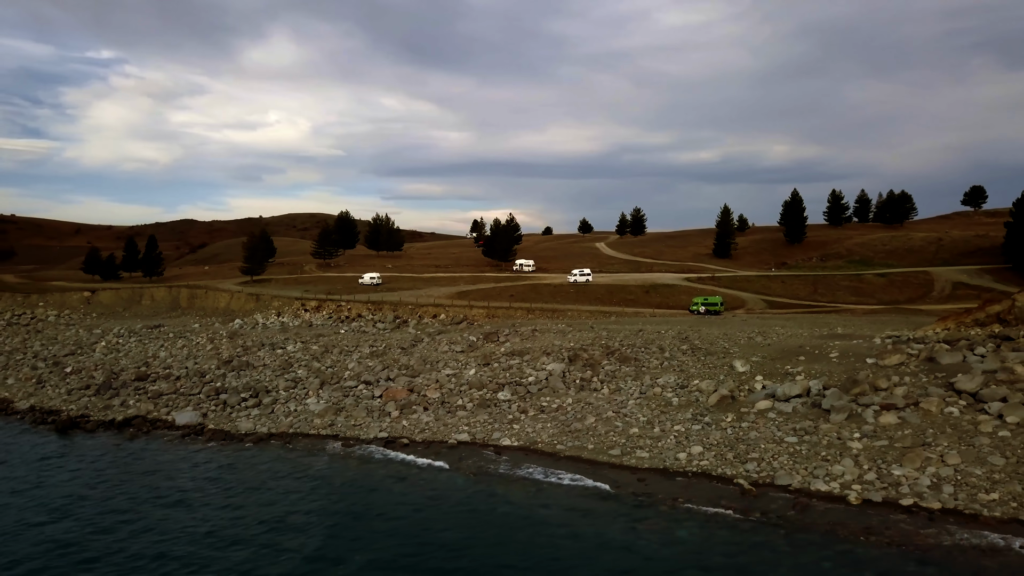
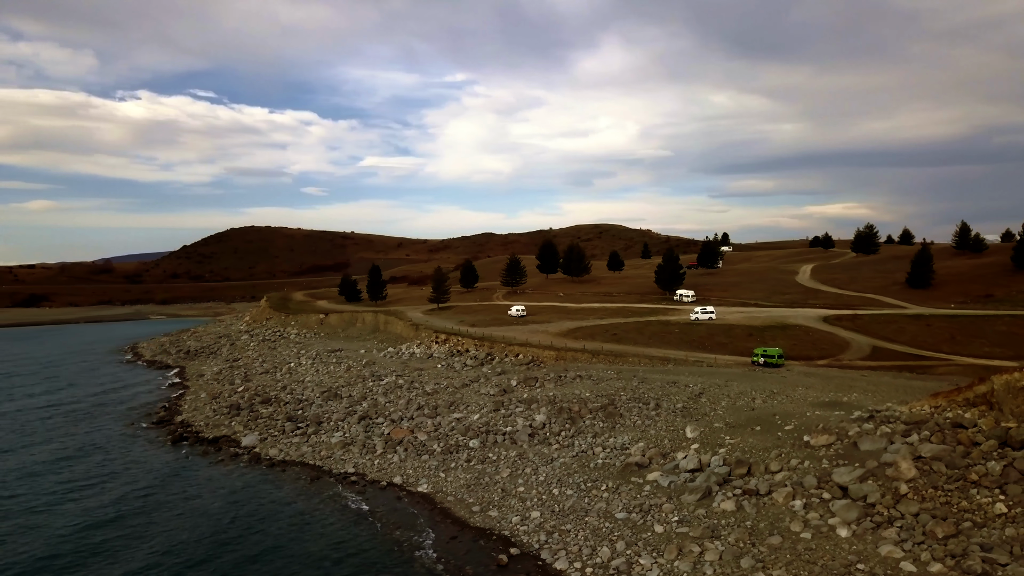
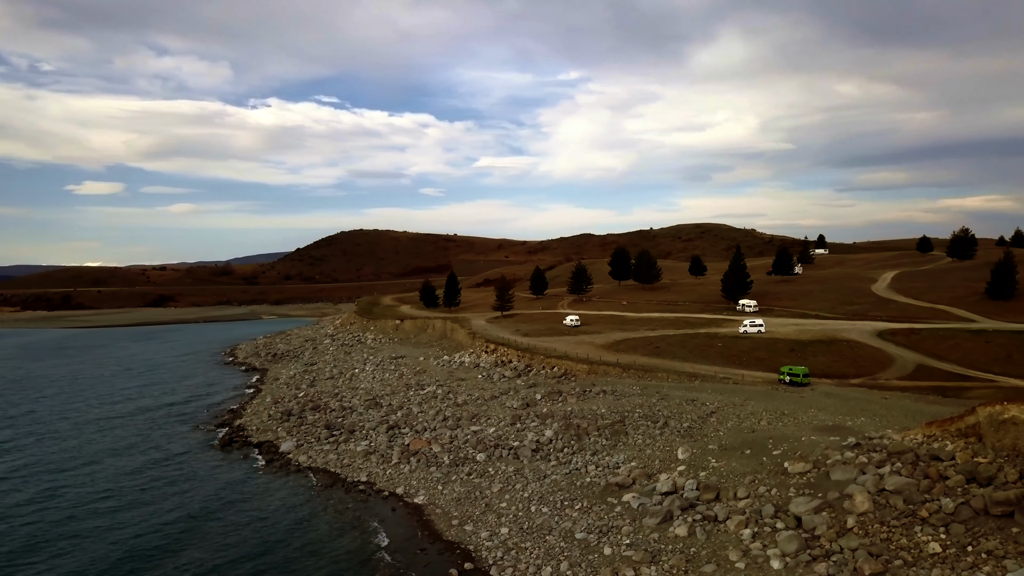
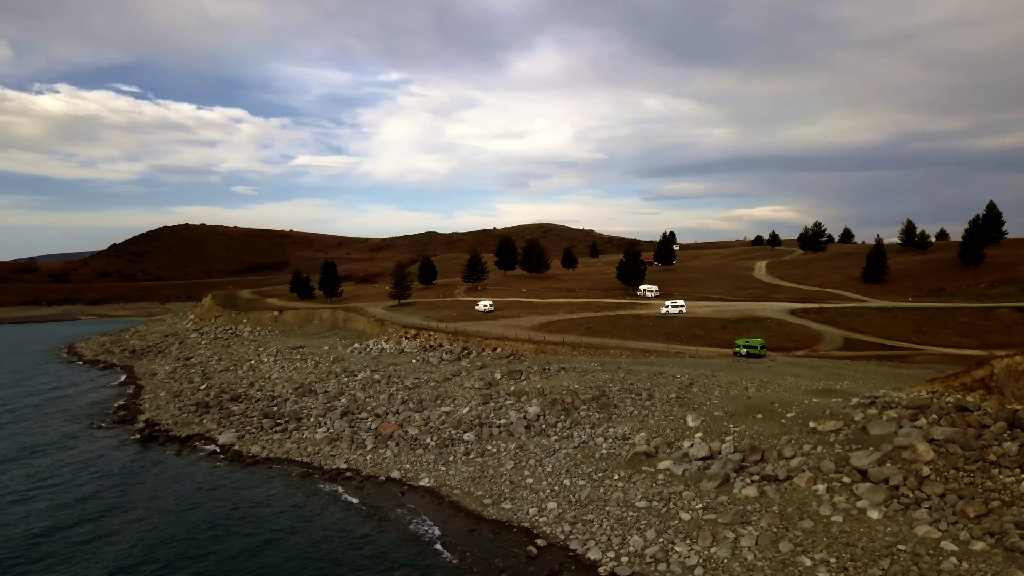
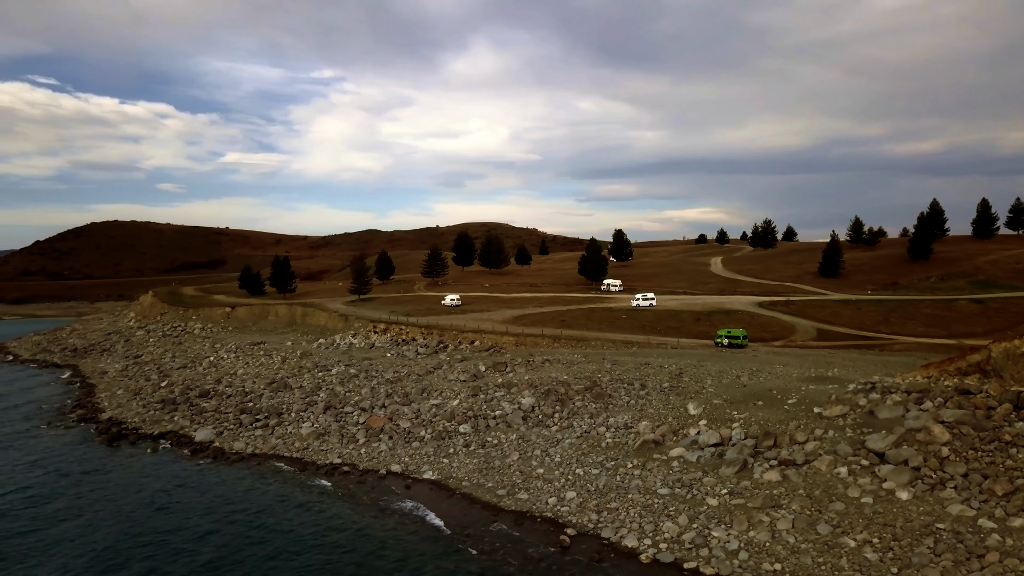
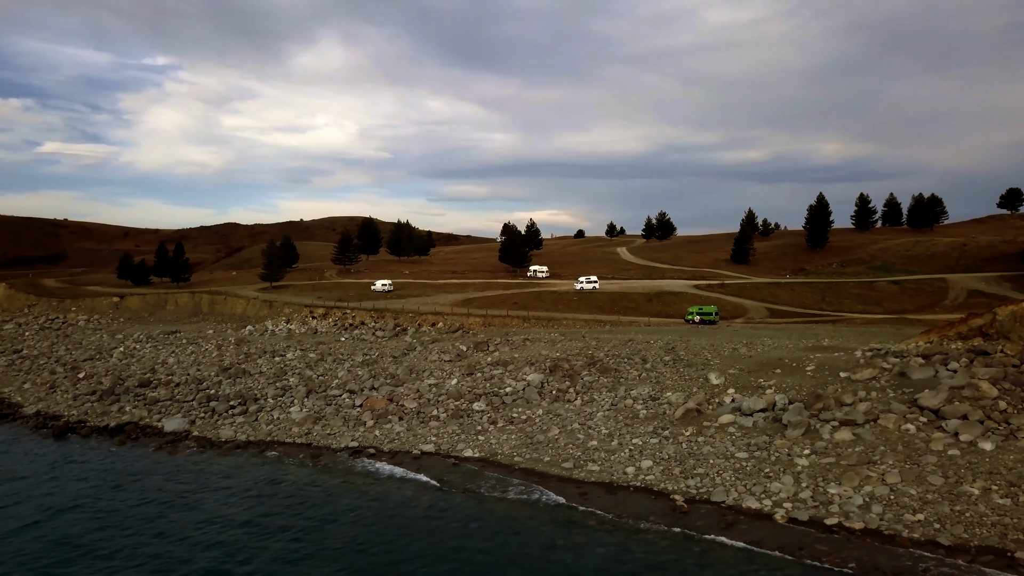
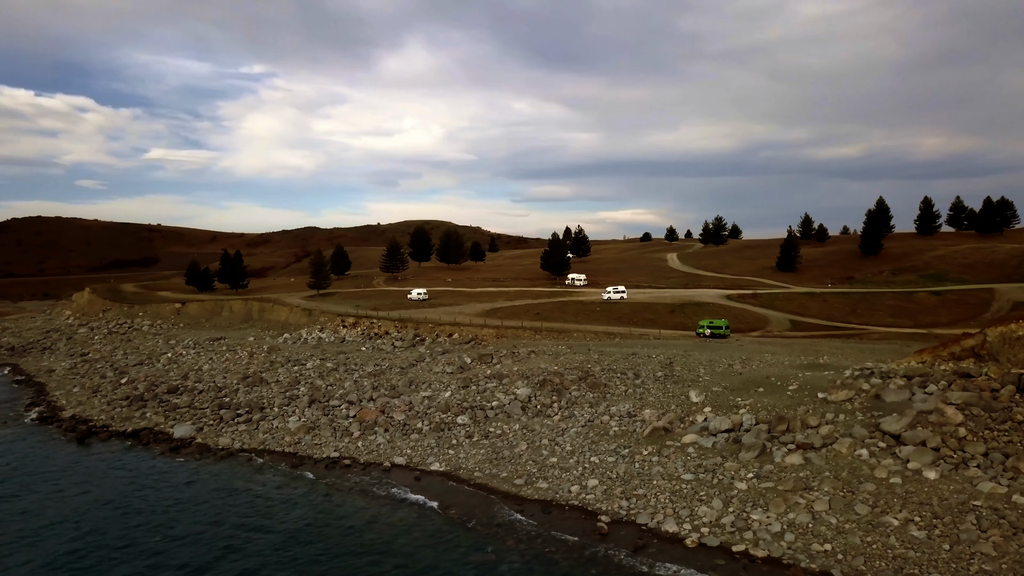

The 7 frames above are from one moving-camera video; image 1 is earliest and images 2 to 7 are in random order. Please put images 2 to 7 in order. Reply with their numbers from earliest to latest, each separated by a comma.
6, 7, 5, 4, 2, 3
